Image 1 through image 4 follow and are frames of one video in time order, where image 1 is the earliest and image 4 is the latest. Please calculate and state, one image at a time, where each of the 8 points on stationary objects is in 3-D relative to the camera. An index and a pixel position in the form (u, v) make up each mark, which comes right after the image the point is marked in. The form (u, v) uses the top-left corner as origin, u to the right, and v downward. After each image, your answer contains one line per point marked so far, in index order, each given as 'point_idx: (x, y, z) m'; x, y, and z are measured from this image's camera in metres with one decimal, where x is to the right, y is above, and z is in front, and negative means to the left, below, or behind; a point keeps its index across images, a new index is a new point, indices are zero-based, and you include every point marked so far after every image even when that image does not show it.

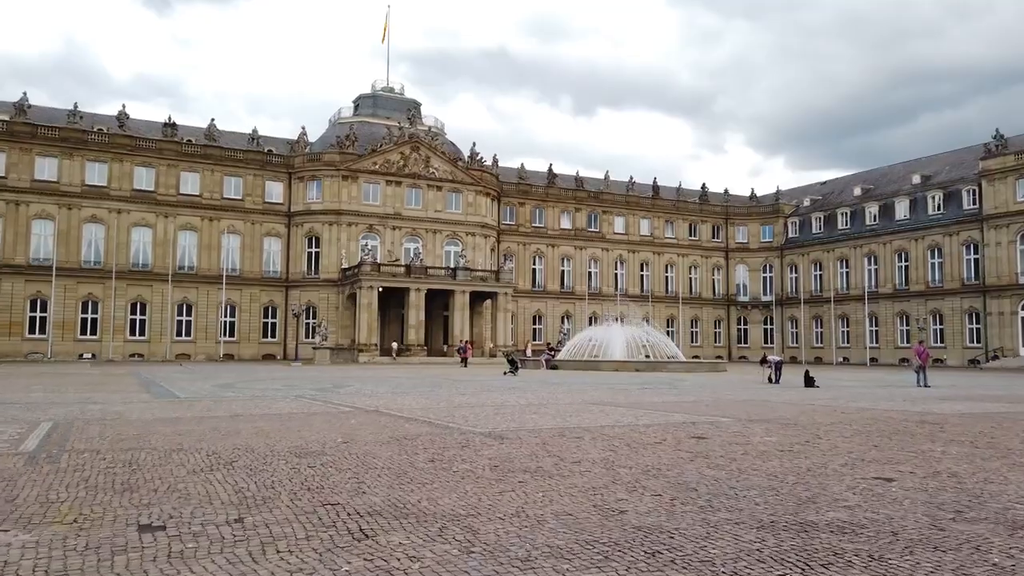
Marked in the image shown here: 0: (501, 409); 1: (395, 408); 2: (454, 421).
0: (-0.1, -2.2, +13.2) m
1: (-2.2, -2.2, +14.0) m
2: (-0.9, -2.0, +11.3) m
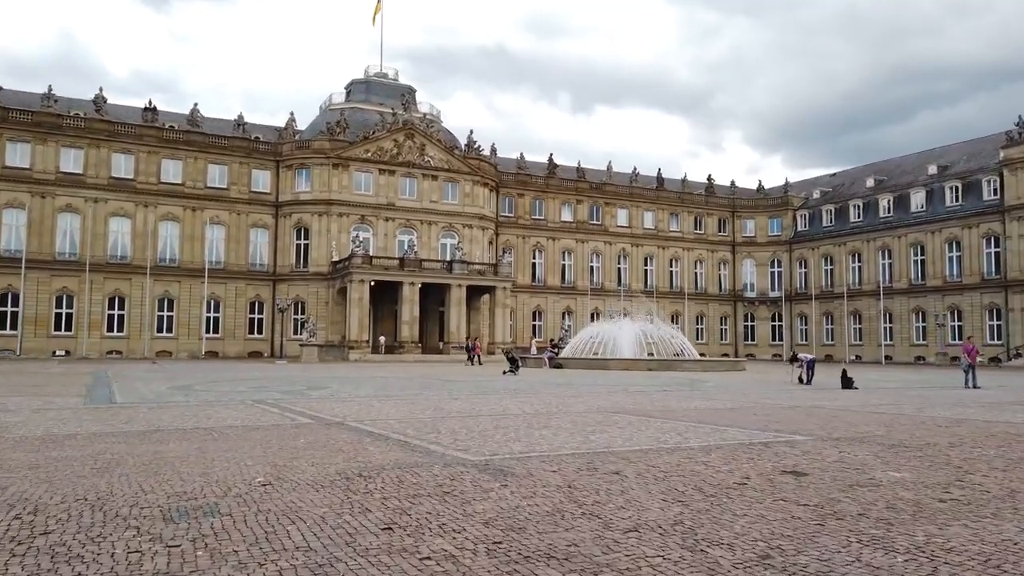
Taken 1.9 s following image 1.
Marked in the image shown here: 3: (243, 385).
0: (-0.1, -1.9, +10.3) m
1: (-2.1, -1.9, +11.1) m
2: (-0.8, -1.7, +8.4) m
3: (-7.1, -2.6, +19.9) m
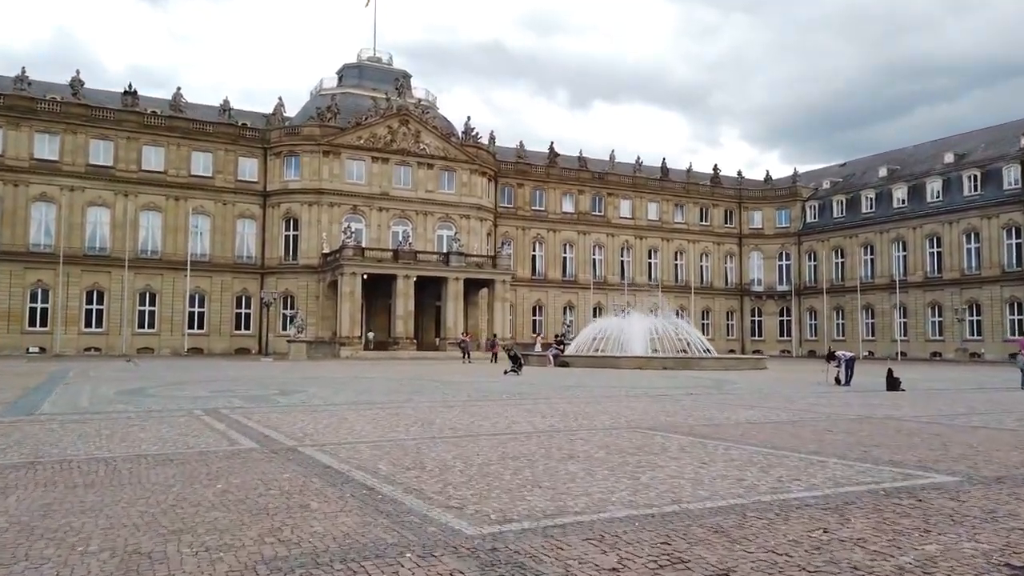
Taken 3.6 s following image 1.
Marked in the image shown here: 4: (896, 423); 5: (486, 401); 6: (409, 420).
0: (0.0, -1.6, +7.6) m
1: (-2.0, -1.7, +8.4) m
2: (-0.7, -1.5, +5.8) m
3: (-7.1, -2.3, +17.2) m
4: (+5.5, -1.9, +10.8) m
5: (-0.5, -2.1, +14.4) m
6: (-1.5, -1.9, +10.7) m
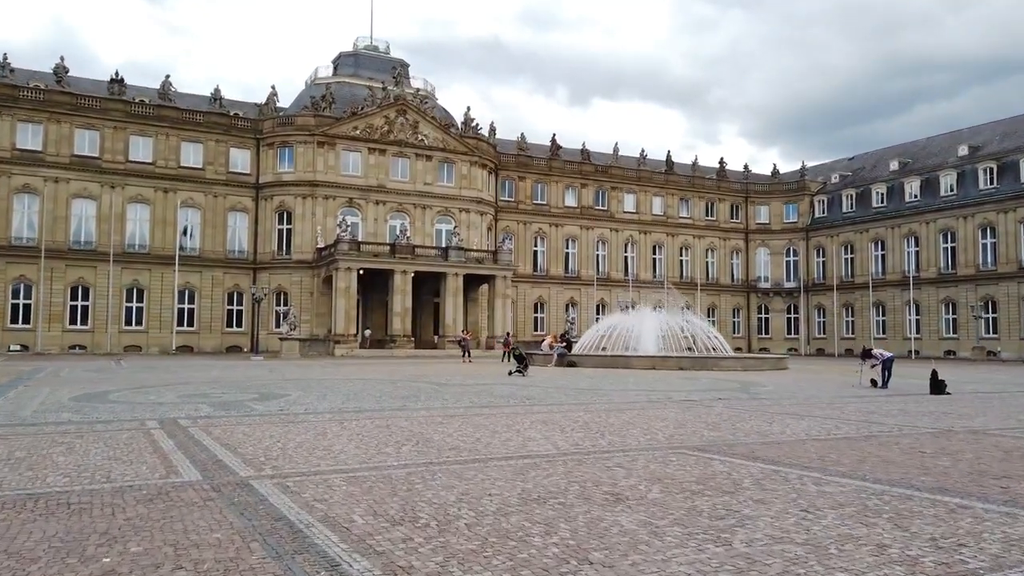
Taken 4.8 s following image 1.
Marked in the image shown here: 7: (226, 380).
0: (+0.2, -1.5, +5.8) m
1: (-1.8, -1.6, +6.6) m
2: (-0.5, -1.4, +3.9) m
3: (-6.9, -2.1, +15.3) m
4: (+5.7, -1.8, +8.9) m
5: (-0.3, -2.0, +12.5) m
6: (-1.3, -1.7, +8.8) m
7: (-7.7, -2.5, +20.1) m
